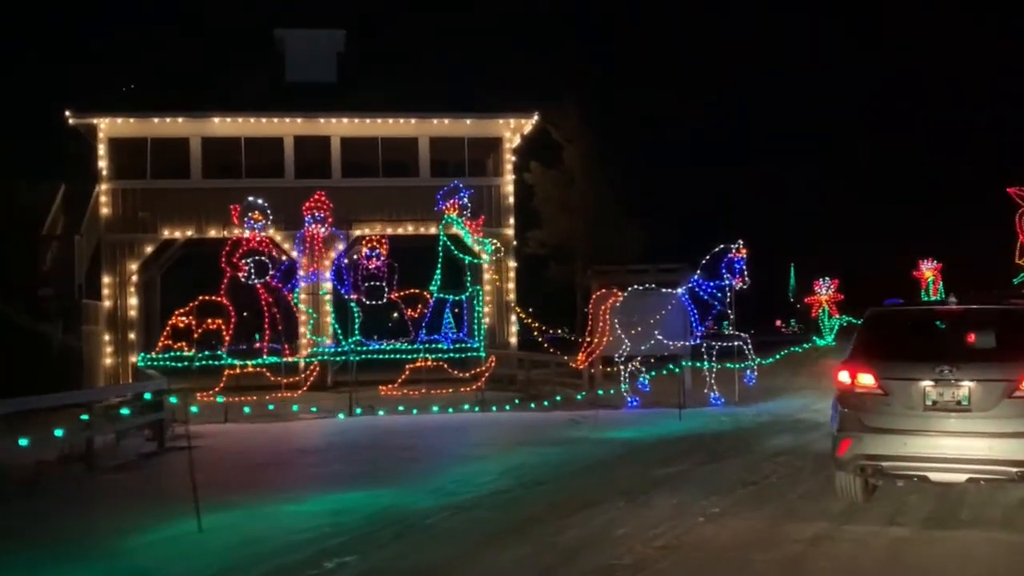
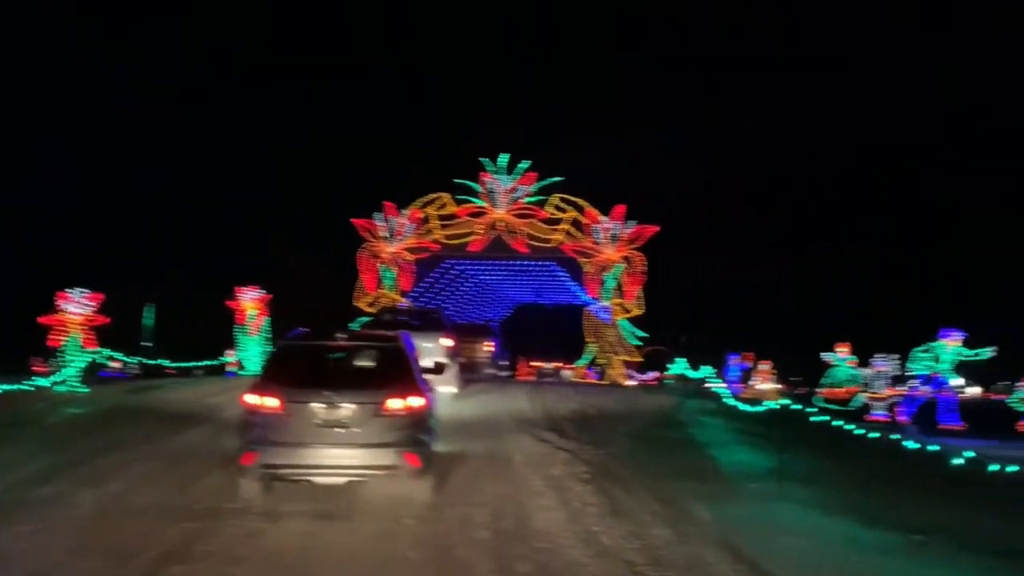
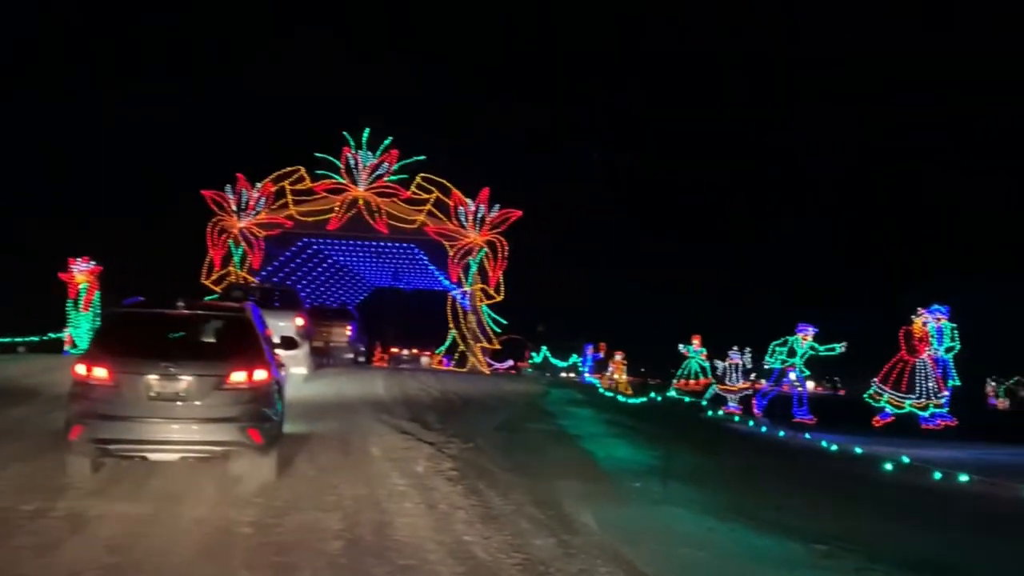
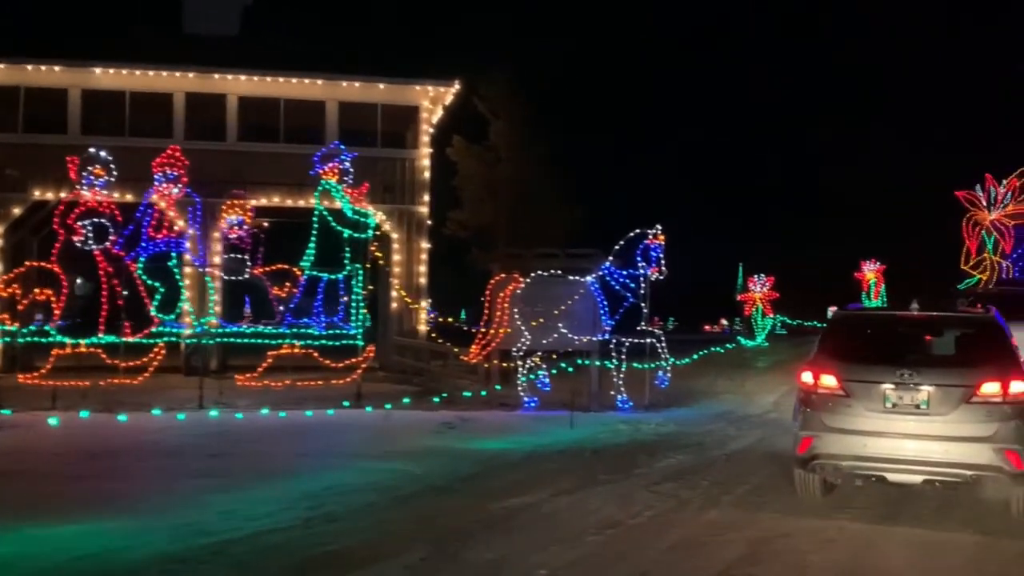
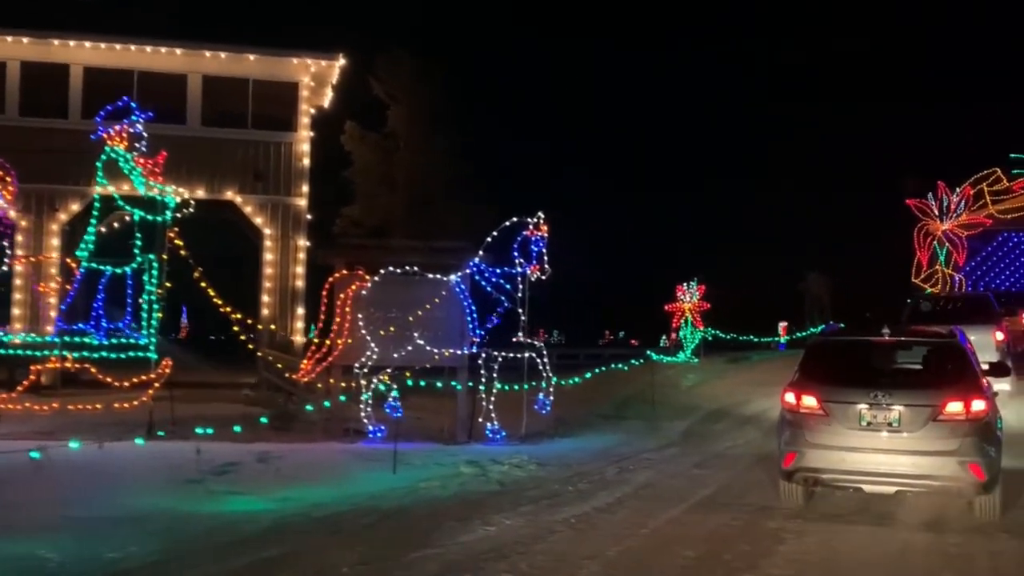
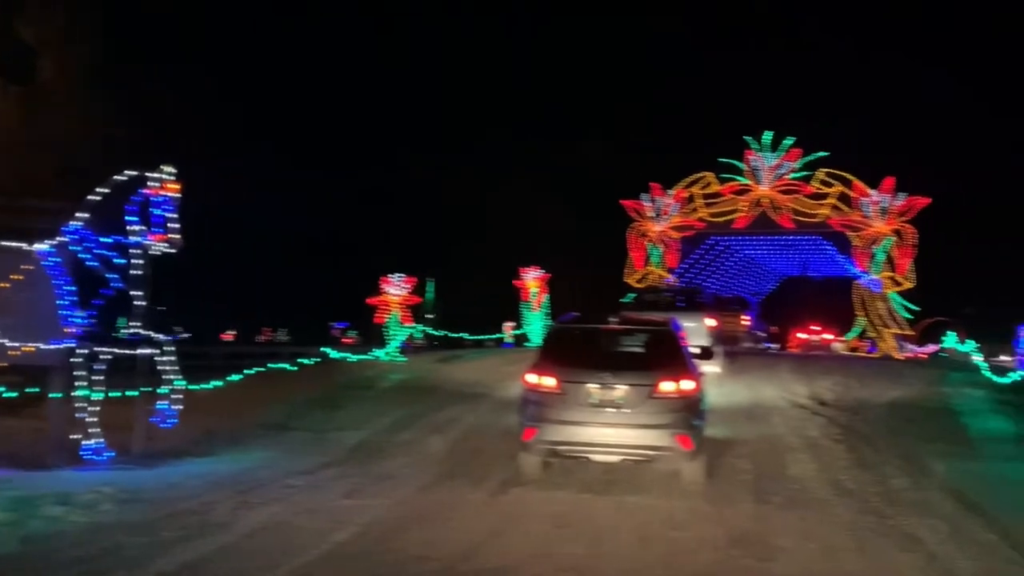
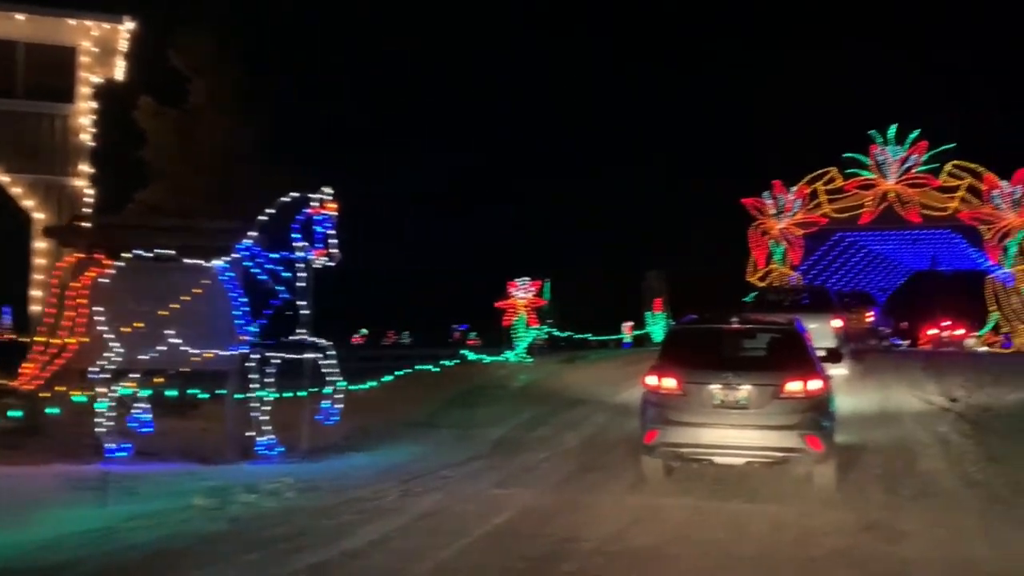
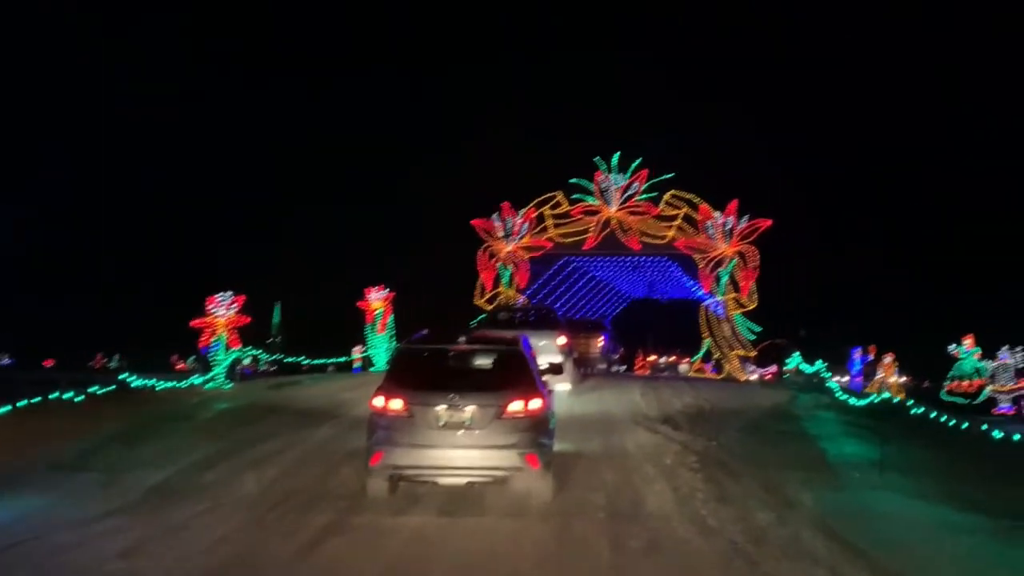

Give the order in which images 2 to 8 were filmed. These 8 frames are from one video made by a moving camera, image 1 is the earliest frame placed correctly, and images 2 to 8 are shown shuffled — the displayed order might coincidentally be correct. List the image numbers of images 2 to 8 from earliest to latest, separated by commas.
4, 5, 7, 6, 8, 2, 3
